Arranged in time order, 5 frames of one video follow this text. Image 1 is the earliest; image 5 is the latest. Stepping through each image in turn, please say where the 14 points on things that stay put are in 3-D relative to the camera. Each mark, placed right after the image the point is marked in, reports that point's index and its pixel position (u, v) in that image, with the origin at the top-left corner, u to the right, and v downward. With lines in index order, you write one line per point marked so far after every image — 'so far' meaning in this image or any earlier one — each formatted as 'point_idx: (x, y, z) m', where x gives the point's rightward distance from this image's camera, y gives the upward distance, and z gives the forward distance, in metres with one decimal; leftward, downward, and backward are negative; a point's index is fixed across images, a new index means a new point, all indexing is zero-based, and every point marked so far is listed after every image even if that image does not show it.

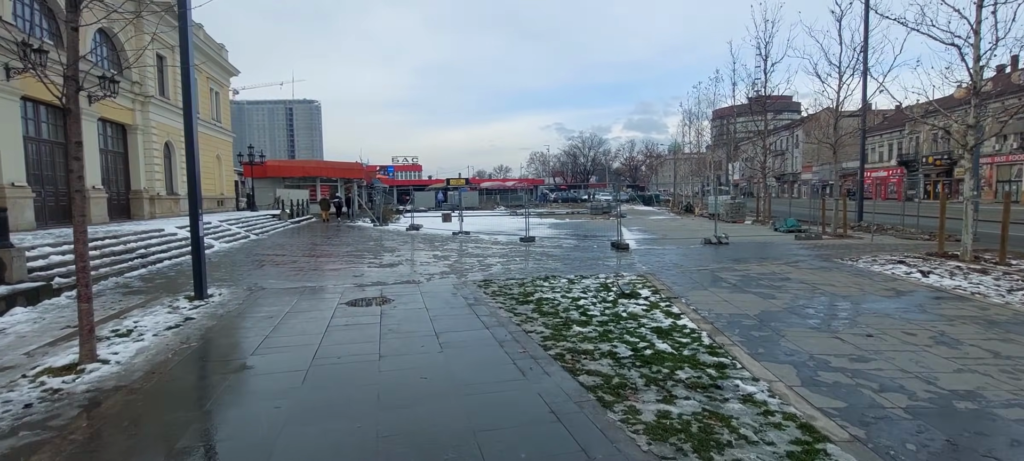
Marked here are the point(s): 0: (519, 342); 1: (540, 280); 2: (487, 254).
0: (+0.1, -1.3, +5.7) m
1: (+0.5, -1.0, +9.7) m
2: (-0.7, -0.7, +14.1) m
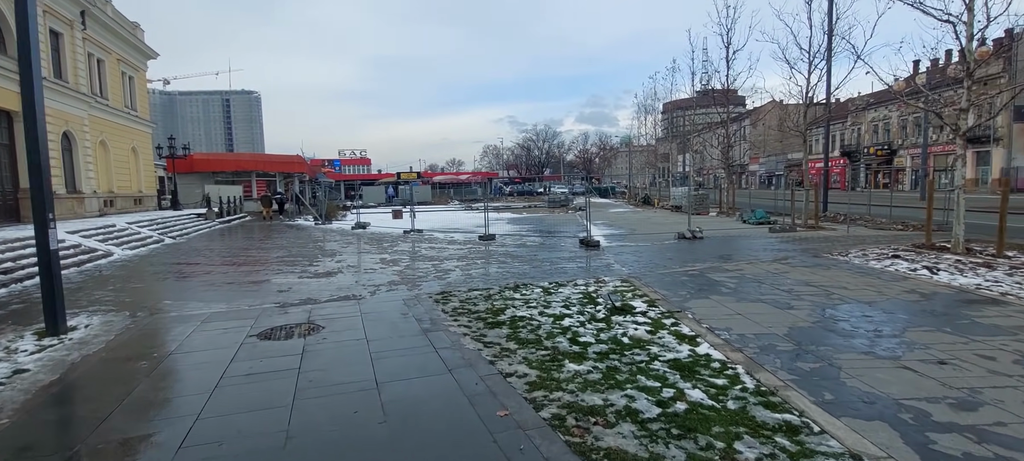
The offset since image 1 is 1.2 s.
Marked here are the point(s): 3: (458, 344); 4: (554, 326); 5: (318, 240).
0: (-0.1, -1.3, +4.0) m
1: (-0.1, -1.0, +8.1) m
2: (-1.7, -0.6, +12.3) m
3: (-0.6, -1.2, +5.3) m
4: (+0.5, -1.1, +5.9) m
5: (-6.7, -0.3, +17.2) m
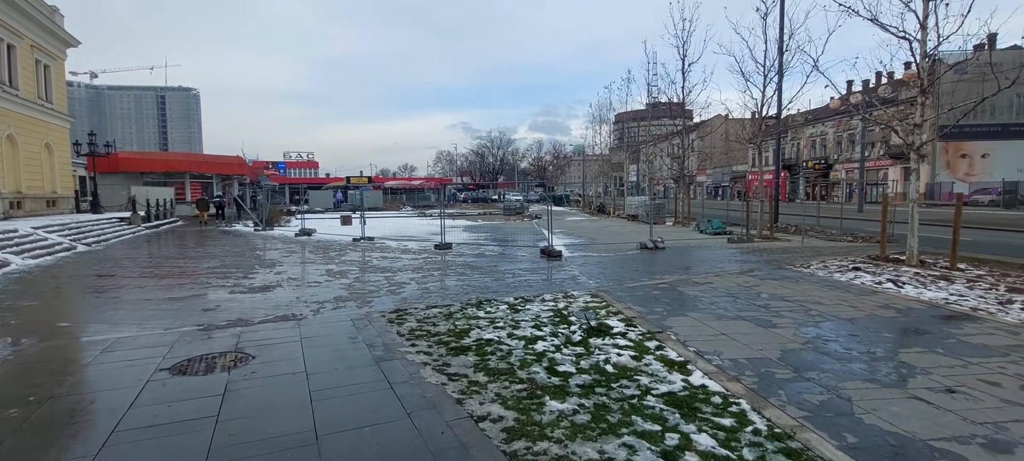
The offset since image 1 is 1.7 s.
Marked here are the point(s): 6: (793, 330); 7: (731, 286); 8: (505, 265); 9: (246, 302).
0: (-0.3, -1.4, +3.3) m
1: (-0.6, -1.1, +7.3) m
2: (-2.6, -0.8, +11.4) m
3: (-0.9, -1.3, +4.5) m
4: (+0.2, -1.3, +5.2) m
5: (-8.1, -0.6, +15.8) m
6: (+3.4, -1.2, +6.1) m
7: (+4.0, -1.0, +9.2) m
8: (-0.2, -0.8, +12.1) m
9: (-4.1, -1.1, +7.7) m
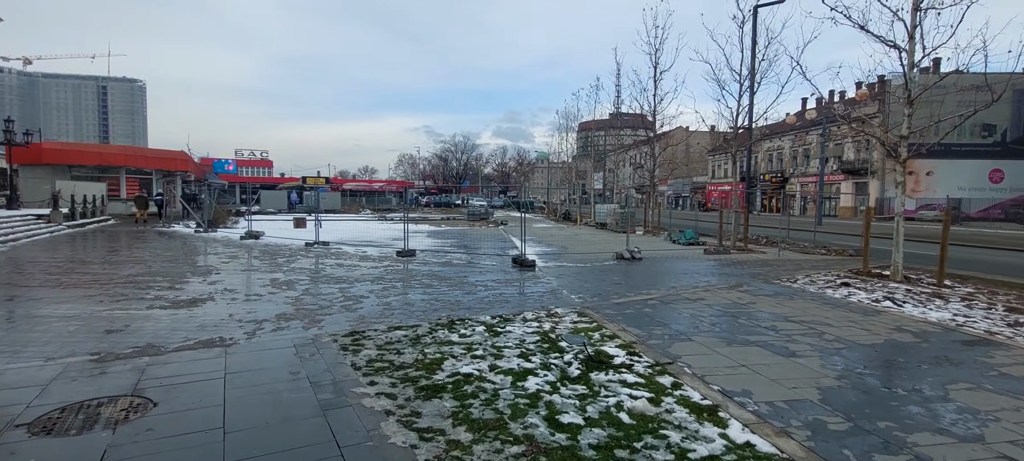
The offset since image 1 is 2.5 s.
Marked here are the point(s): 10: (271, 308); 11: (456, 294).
0: (-0.2, -1.5, +2.2) m
1: (-0.9, -1.2, +6.2) m
2: (-3.2, -0.9, +10.1) m
3: (-0.9, -1.4, +3.4) m
4: (0.0, -1.4, +4.2) m
5: (-9.0, -0.6, +14.1) m
6: (+3.2, -1.4, +5.3) m
7: (+3.6, -1.2, +8.4) m
8: (-0.8, -1.0, +11.0) m
9: (-4.4, -1.1, +6.3) m
10: (-3.4, -1.1, +7.1) m
11: (-1.0, -1.1, +8.8) m
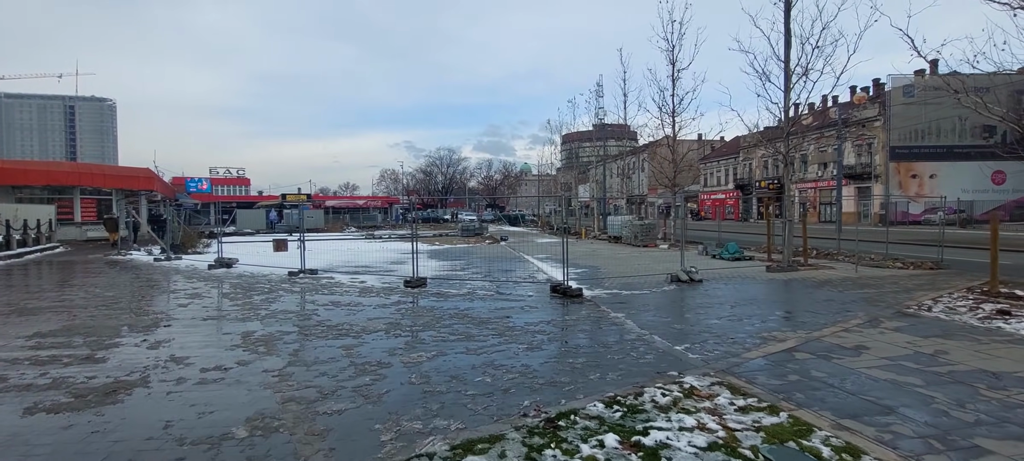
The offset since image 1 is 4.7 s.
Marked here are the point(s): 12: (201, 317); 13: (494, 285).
0: (+1.0, -1.6, -0.5) m
1: (+0.2, -1.5, +3.5) m
2: (-2.3, -1.4, +7.3) m
3: (+0.3, -1.6, +0.7) m
4: (+1.2, -1.6, +1.5) m
5: (-8.1, -1.3, +11.1) m
6: (+4.4, -1.5, +2.8) m
7: (+4.6, -1.4, +5.9) m
8: (+0.1, -1.4, +8.3) m
9: (-3.3, -1.5, +3.5) m
10: (-2.4, -1.5, +4.4) m
11: (0.0, -1.5, +6.1) m
12: (-5.0, -1.4, +8.1) m
13: (-0.4, -1.3, +12.1) m
